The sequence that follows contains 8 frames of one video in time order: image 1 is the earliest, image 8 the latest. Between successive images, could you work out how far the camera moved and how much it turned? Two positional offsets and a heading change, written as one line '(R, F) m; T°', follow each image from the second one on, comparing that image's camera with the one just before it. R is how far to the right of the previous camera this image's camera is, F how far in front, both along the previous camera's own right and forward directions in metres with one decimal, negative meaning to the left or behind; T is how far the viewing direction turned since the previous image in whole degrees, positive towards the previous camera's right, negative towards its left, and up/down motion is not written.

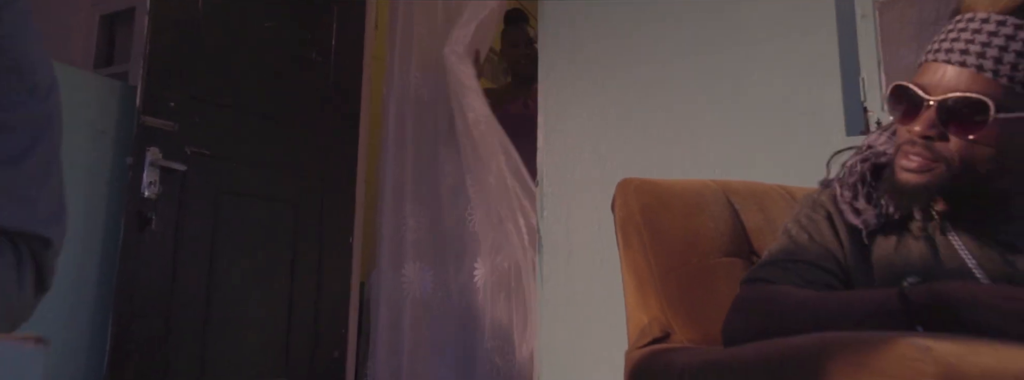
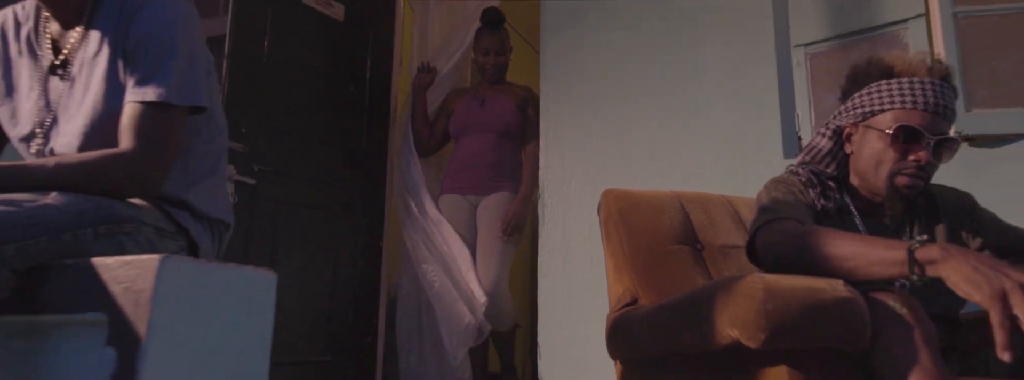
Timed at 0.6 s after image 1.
(0.0, -0.4) m; 0°
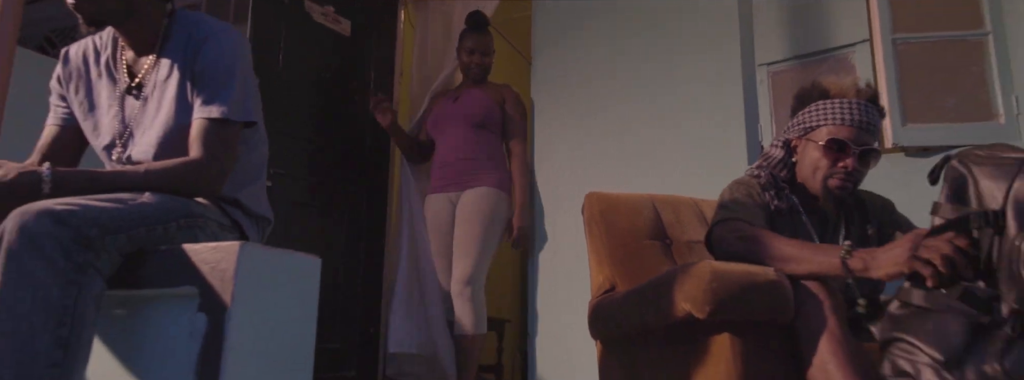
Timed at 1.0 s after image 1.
(0.0, -0.2) m; +1°
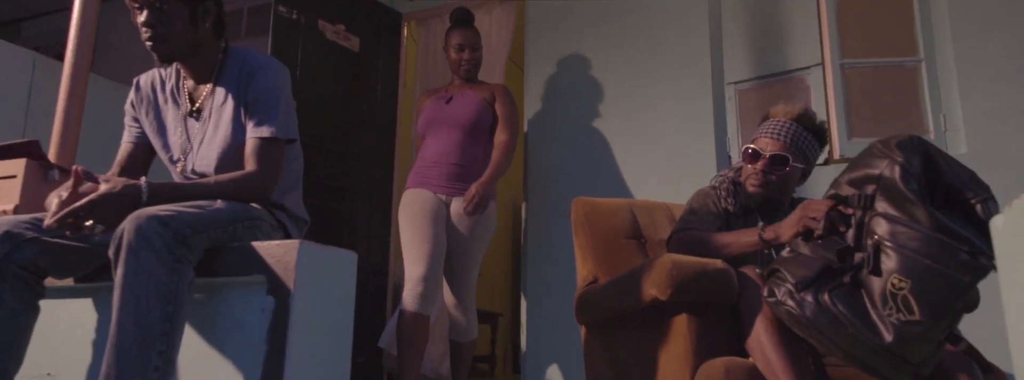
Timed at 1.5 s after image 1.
(0.0, -0.3) m; +1°
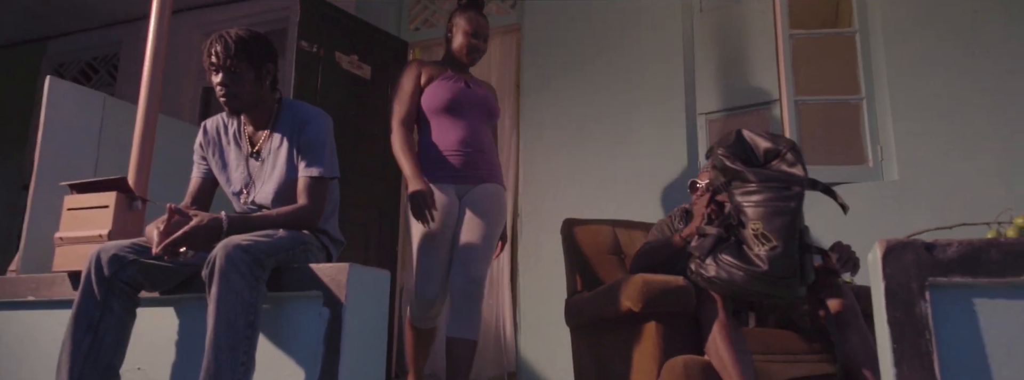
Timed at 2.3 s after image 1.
(0.0, -0.3) m; +1°
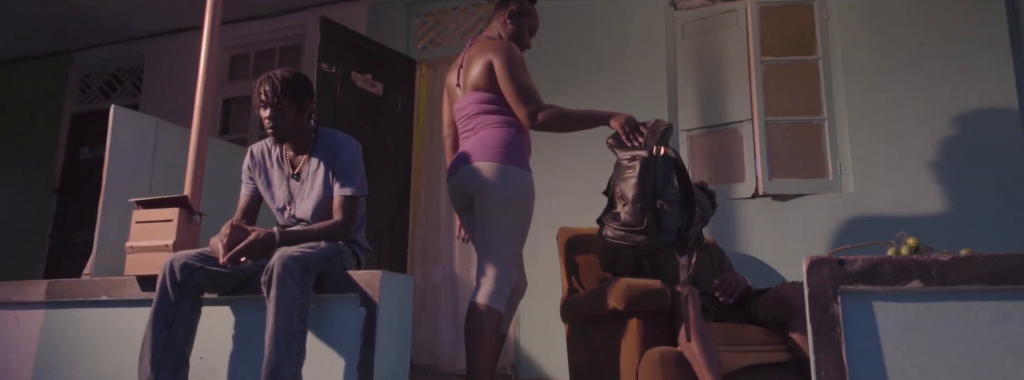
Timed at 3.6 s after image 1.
(0.0, -0.3) m; 0°
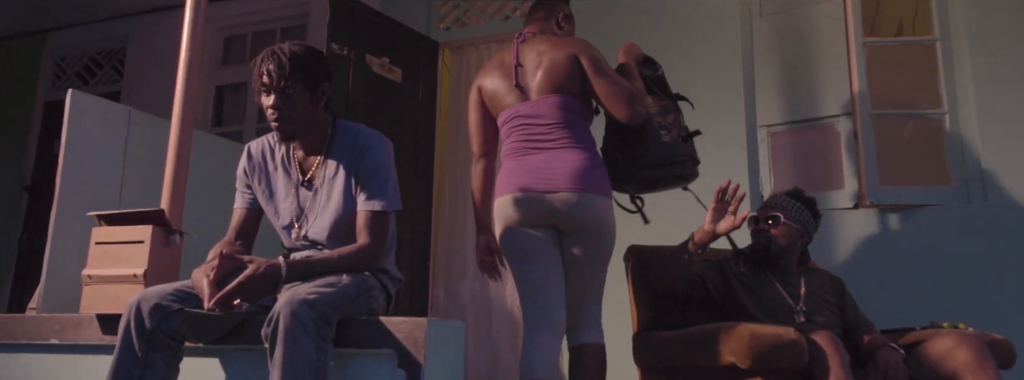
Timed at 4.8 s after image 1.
(-0.2, +0.5) m; 0°
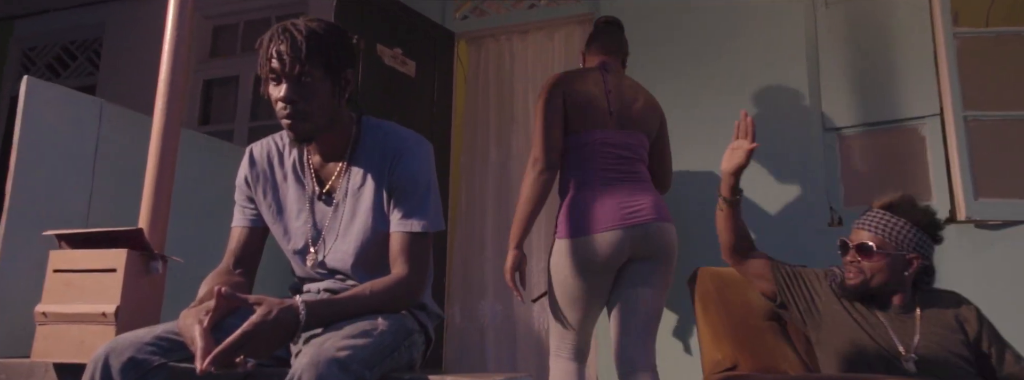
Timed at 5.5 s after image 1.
(-0.2, +0.3) m; +1°
